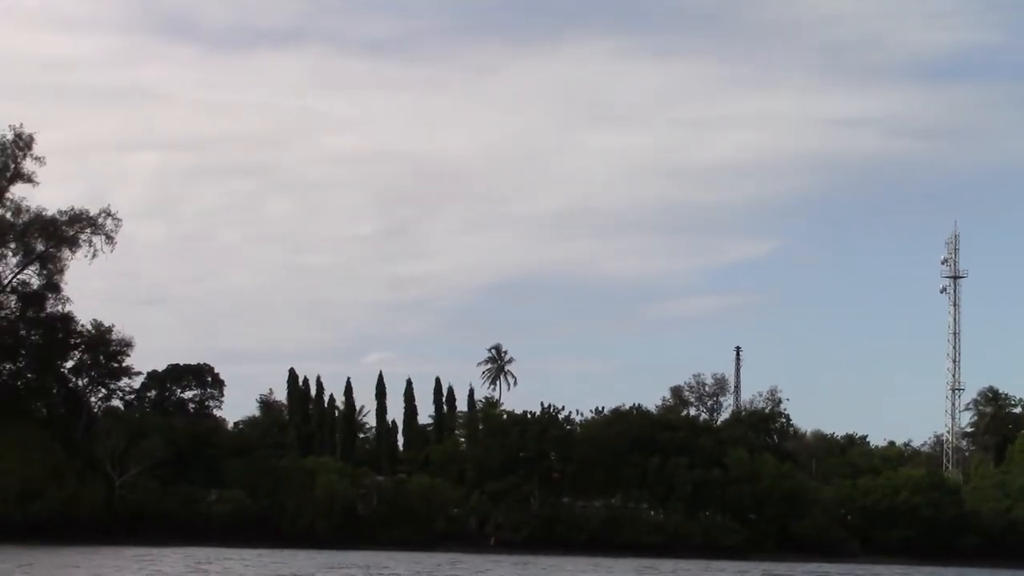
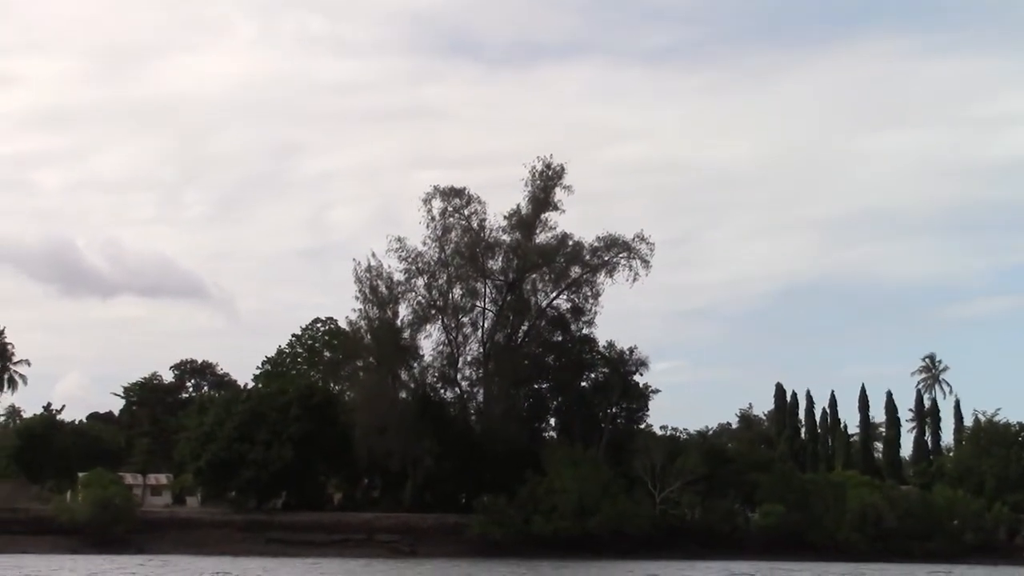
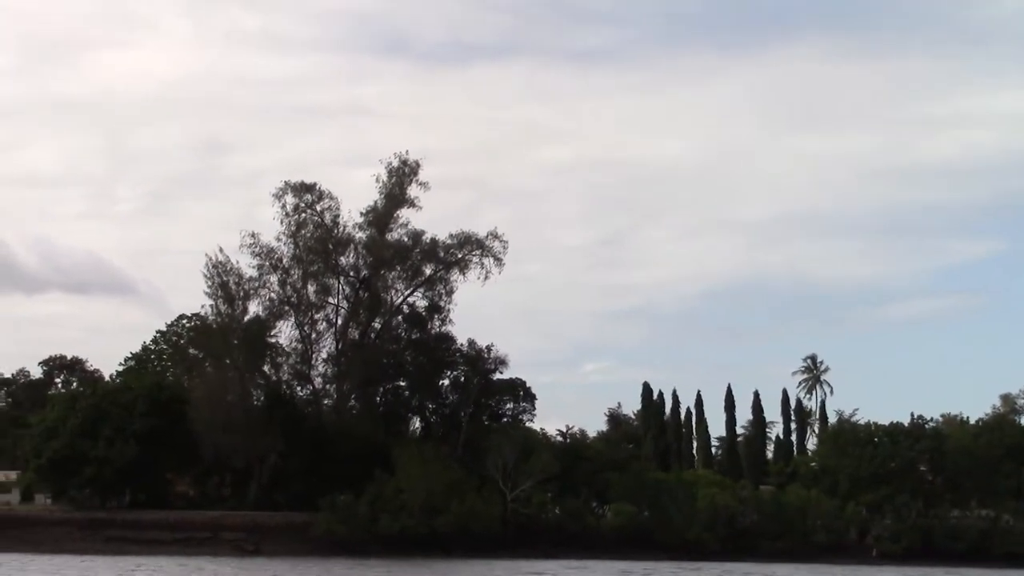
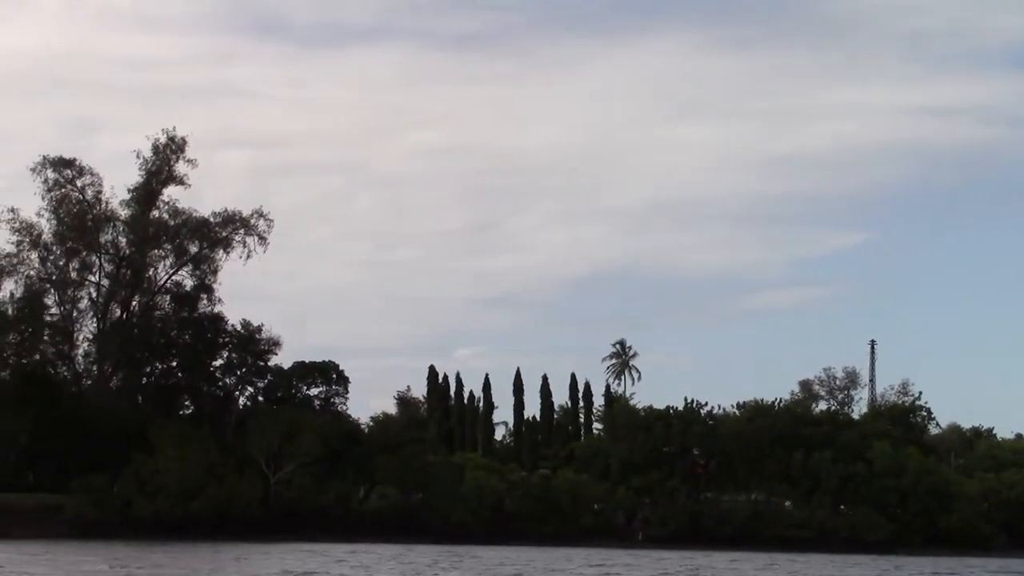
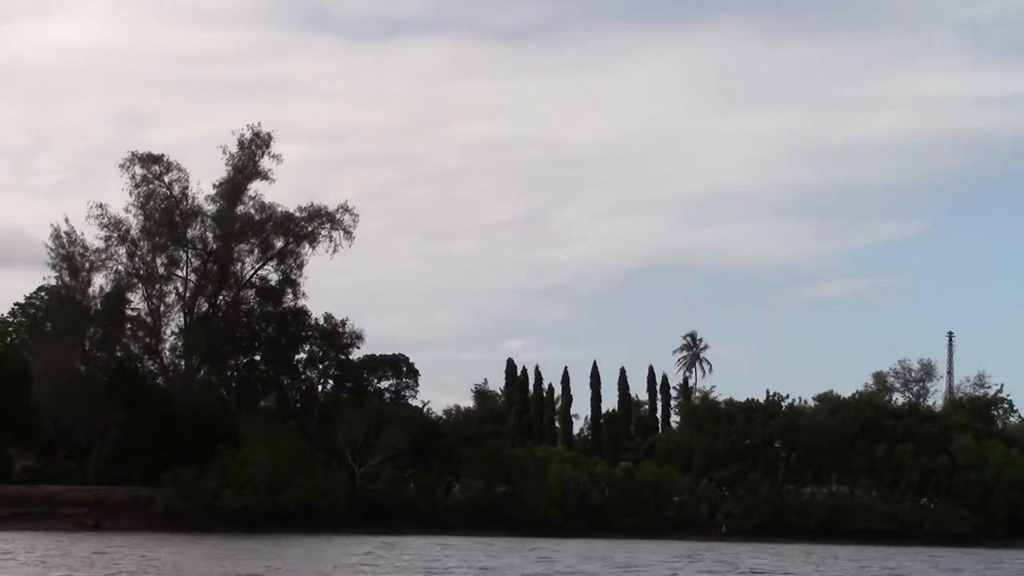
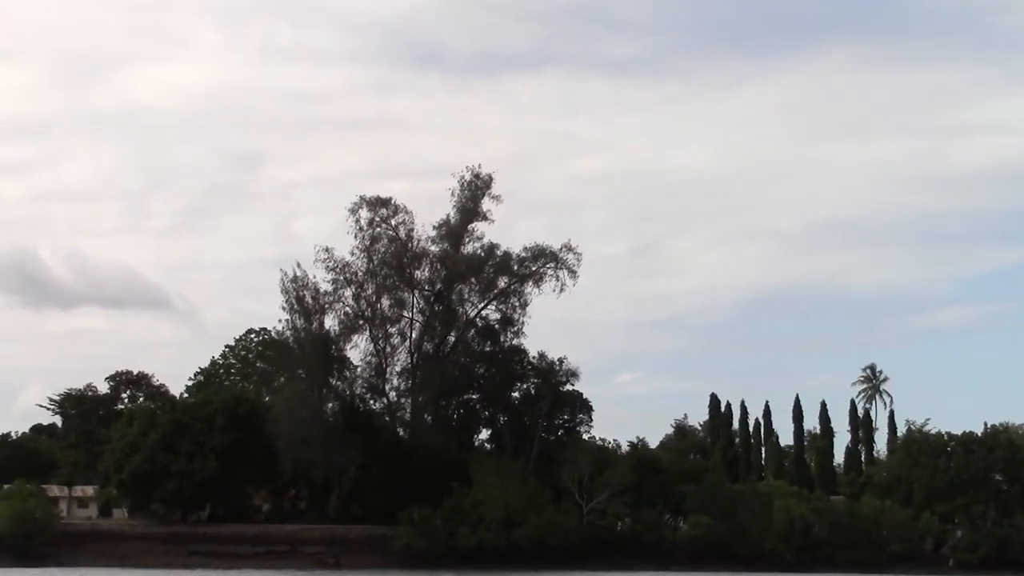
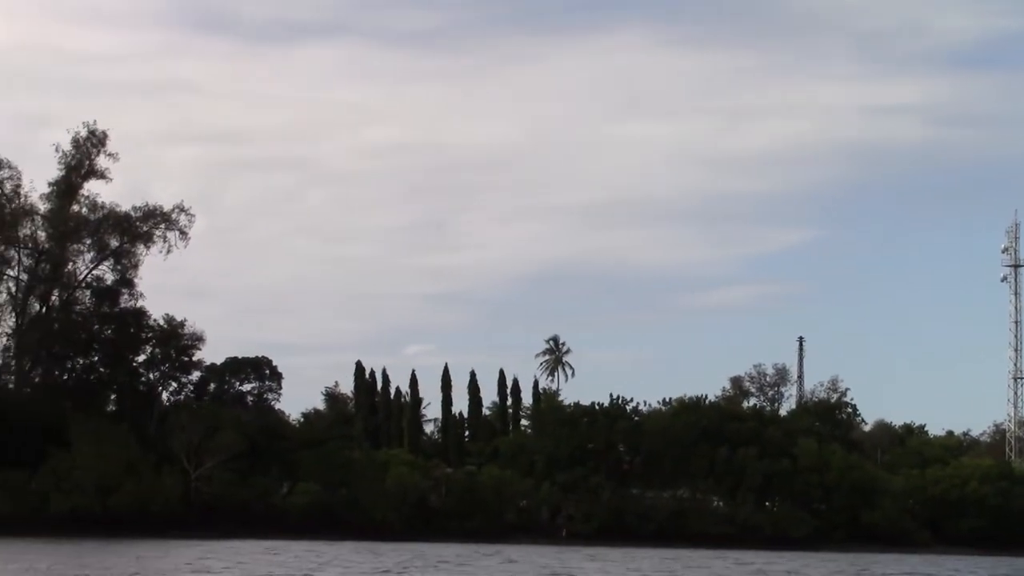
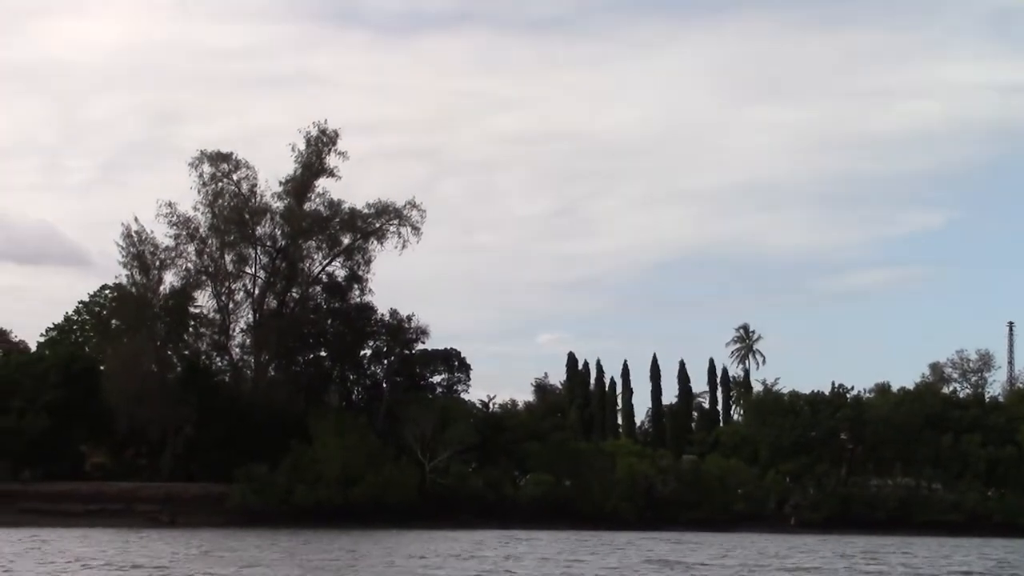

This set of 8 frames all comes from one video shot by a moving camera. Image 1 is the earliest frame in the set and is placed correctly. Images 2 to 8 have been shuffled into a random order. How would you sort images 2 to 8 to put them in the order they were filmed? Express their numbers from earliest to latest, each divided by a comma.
7, 4, 5, 8, 3, 6, 2
